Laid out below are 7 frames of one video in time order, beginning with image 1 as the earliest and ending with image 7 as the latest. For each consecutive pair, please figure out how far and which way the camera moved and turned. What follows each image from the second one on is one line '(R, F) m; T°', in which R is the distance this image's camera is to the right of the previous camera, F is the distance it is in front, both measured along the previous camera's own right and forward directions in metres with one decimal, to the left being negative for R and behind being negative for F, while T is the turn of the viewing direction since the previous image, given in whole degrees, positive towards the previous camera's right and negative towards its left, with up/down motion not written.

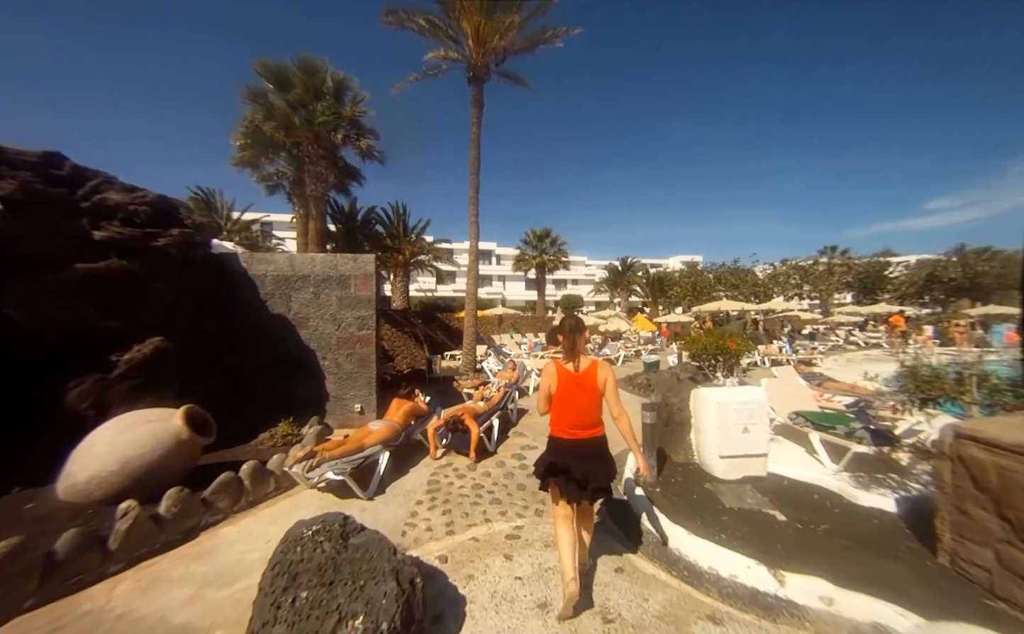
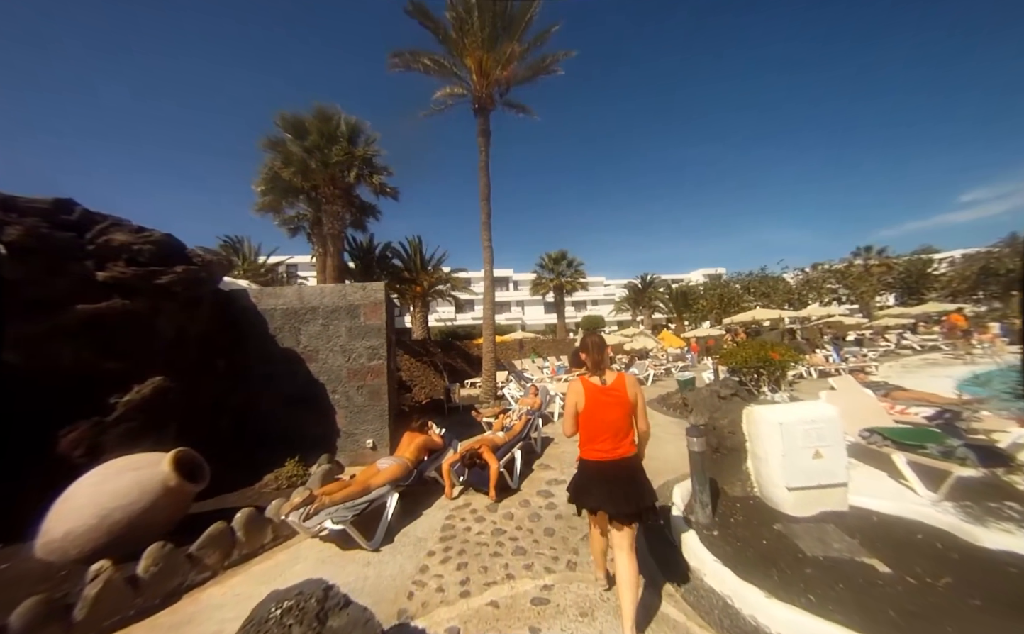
(+0.1, +0.4) m; -3°
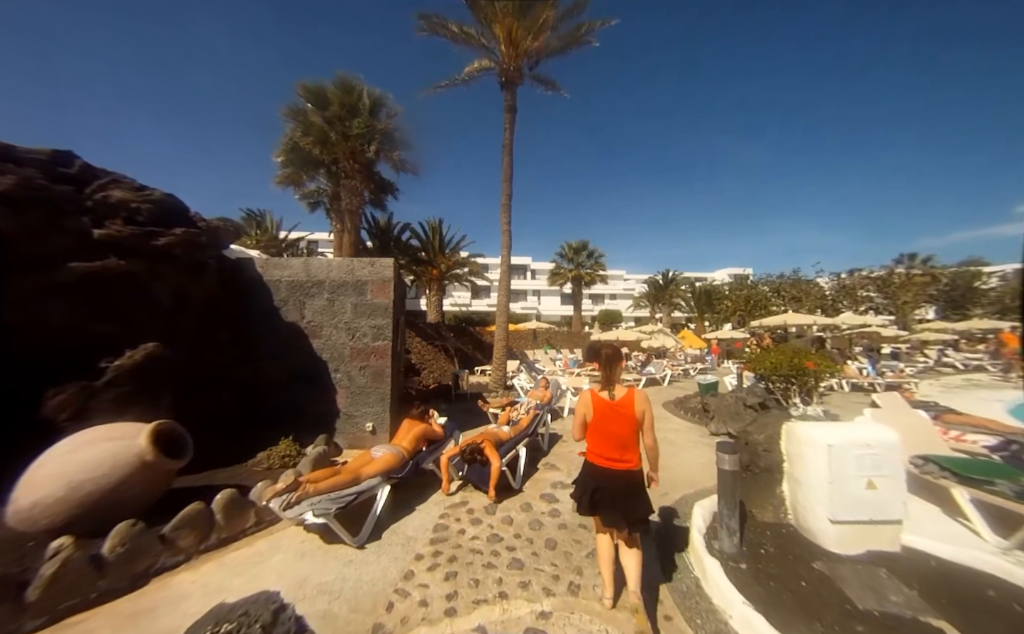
(0.0, +0.4) m; -3°
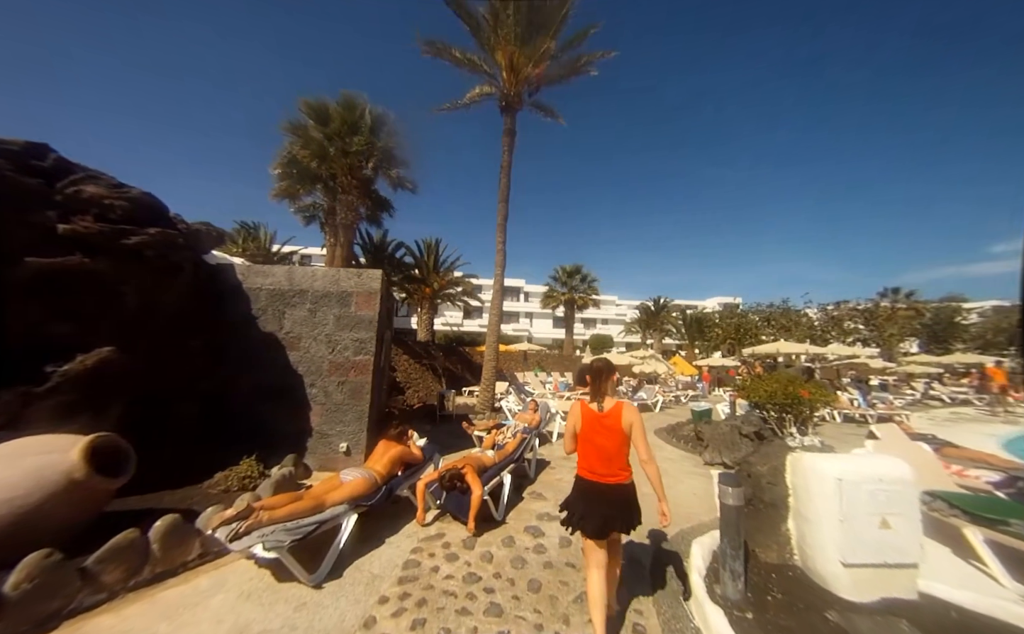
(+0.1, +0.2) m; +1°
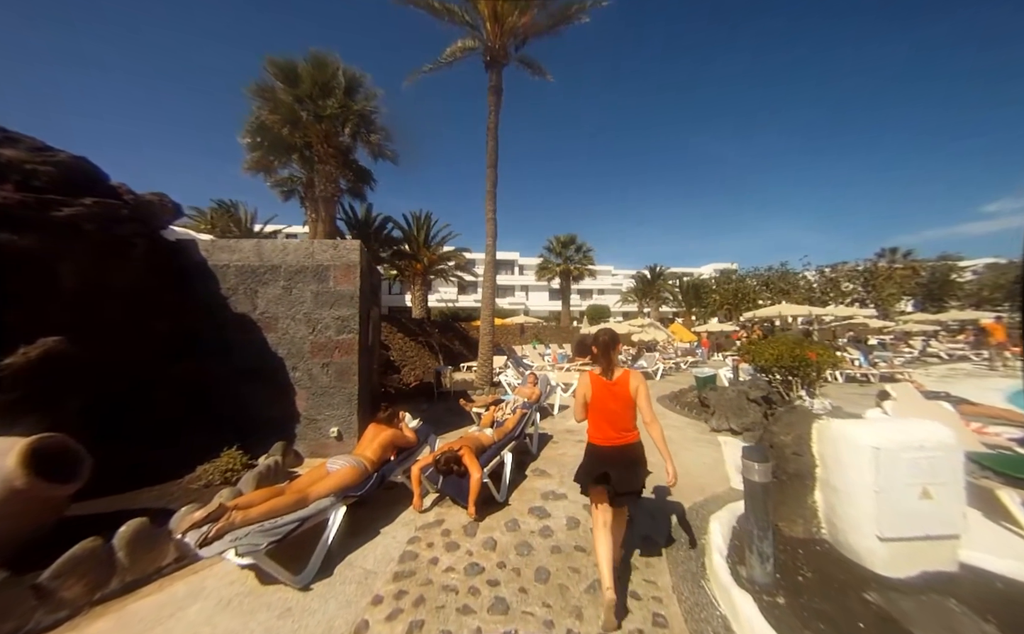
(0.0, +0.4) m; 0°
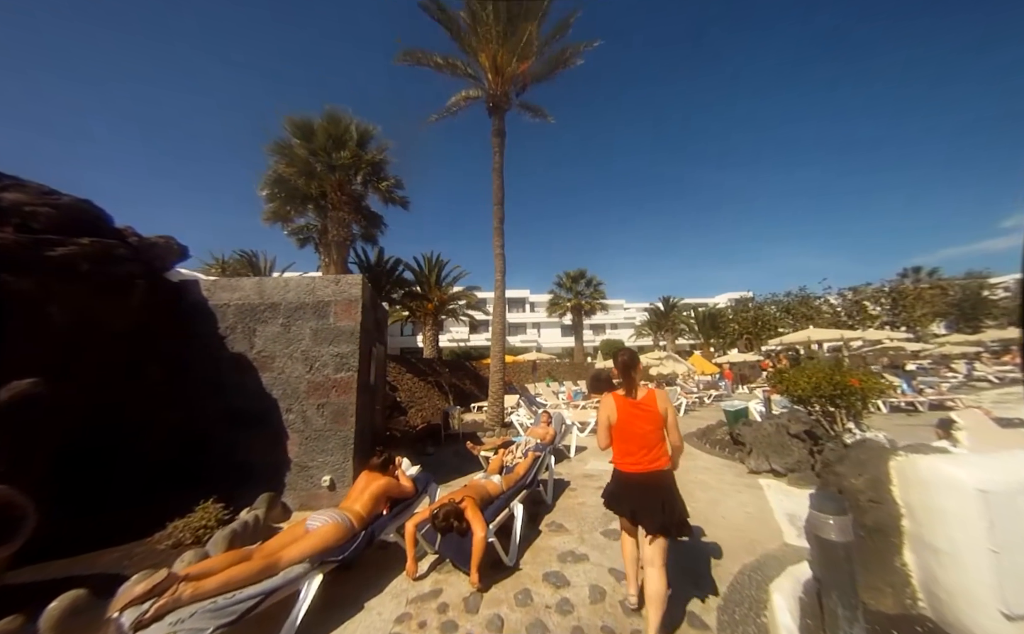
(+0.1, +0.3) m; -2°
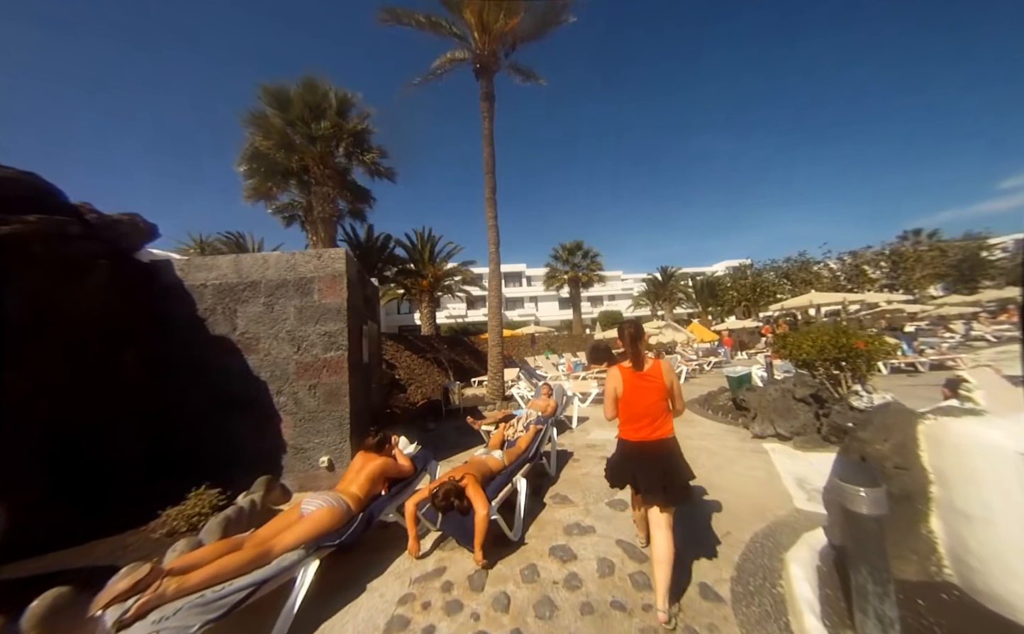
(0.0, +0.3) m; 0°
